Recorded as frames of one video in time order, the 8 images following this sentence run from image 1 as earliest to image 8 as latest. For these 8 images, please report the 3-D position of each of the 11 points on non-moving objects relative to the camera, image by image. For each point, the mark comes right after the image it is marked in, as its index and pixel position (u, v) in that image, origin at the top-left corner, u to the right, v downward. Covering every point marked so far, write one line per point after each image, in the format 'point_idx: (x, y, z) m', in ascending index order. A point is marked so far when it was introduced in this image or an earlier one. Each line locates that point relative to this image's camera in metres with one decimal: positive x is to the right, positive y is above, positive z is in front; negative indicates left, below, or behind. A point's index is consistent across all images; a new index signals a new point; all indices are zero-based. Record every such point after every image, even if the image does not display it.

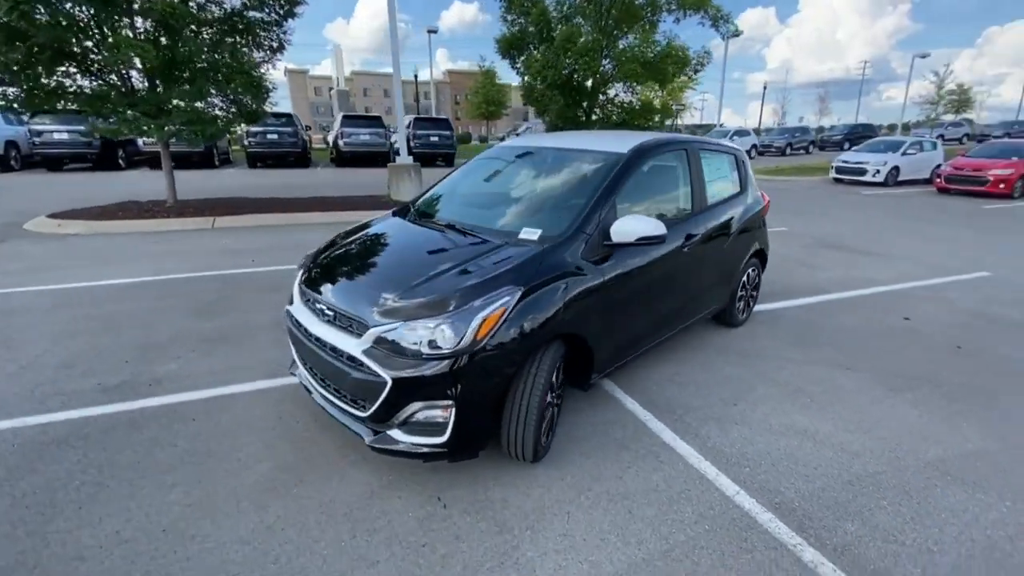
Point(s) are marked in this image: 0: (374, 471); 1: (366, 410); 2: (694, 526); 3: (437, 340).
0: (-0.7, -1.0, +2.9) m
1: (-0.7, -0.6, +2.7) m
2: (+0.9, -1.1, +2.6) m
3: (-0.3, -0.3, +2.5) m
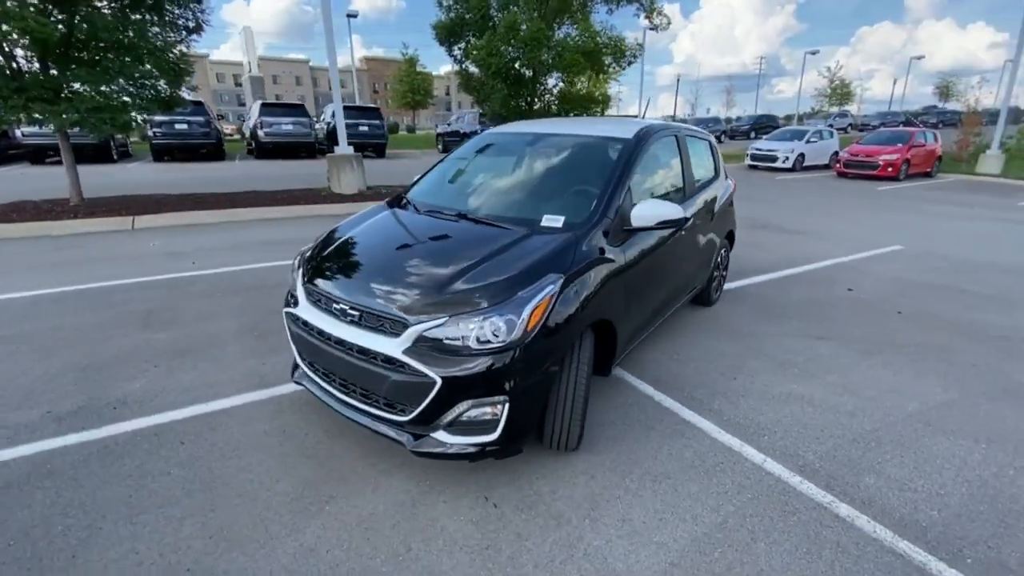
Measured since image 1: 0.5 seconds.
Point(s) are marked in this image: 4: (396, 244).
0: (-0.5, -0.9, +2.8) m
1: (-0.5, -0.6, +2.6) m
2: (+1.1, -1.0, +2.7) m
3: (-0.1, -0.2, +2.4) m
4: (-0.6, +0.2, +3.0) m
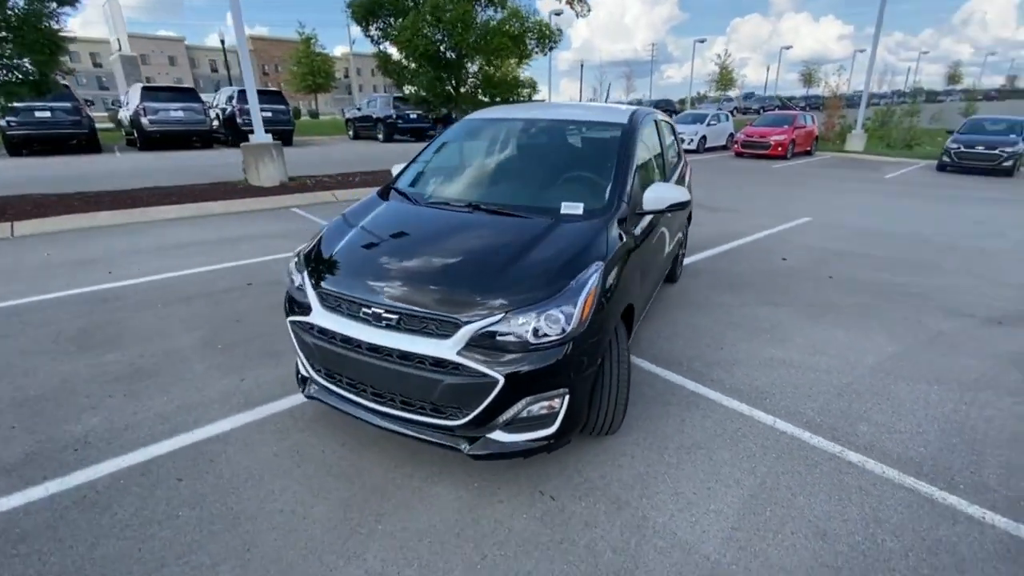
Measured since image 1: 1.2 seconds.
0: (-0.3, -0.9, +2.7) m
1: (-0.2, -0.6, +2.4) m
2: (+1.3, -0.9, +2.9) m
3: (+0.2, -0.2, +2.4) m
4: (-0.5, +0.2, +2.9) m
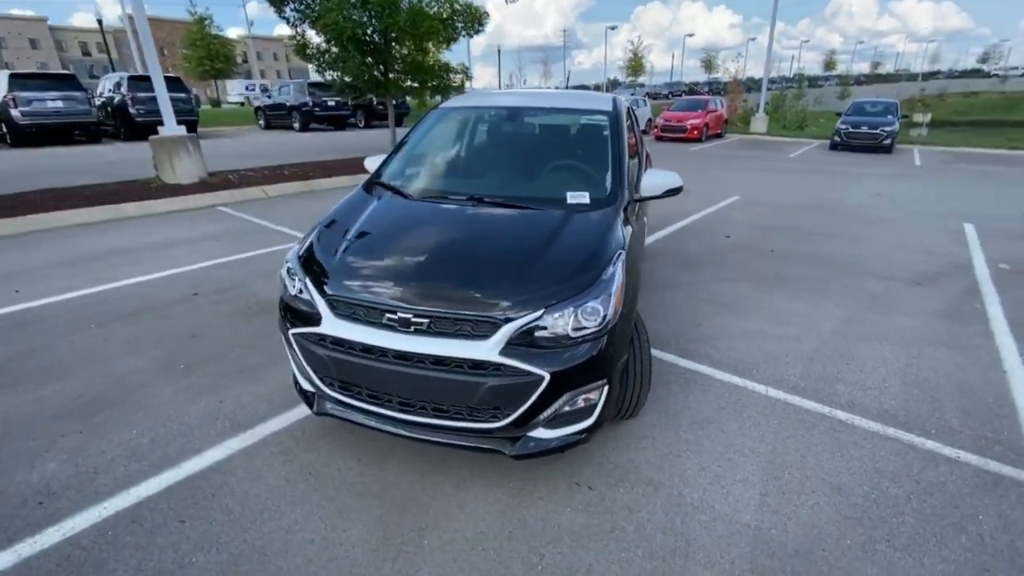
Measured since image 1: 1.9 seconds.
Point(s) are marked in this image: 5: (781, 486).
0: (-0.1, -0.9, +2.6) m
1: (0.0, -0.6, +2.4) m
2: (+1.4, -0.8, +3.1) m
3: (+0.3, -0.2, +2.3) m
4: (-0.4, +0.2, +2.7) m
5: (+1.3, -0.9, +2.7) m
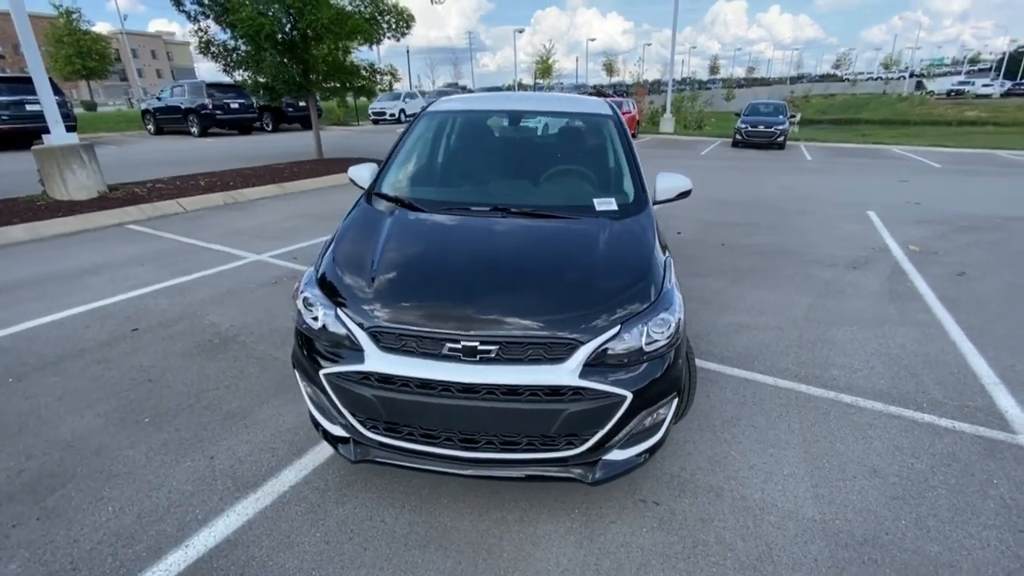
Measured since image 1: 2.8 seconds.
0: (+0.2, -1.0, +2.4) m
1: (+0.3, -0.6, +2.2) m
2: (+1.6, -0.7, +3.2) m
3: (+0.6, -0.2, +2.2) m
4: (-0.2, +0.1, +2.5) m
5: (+1.5, -0.9, +2.7) m
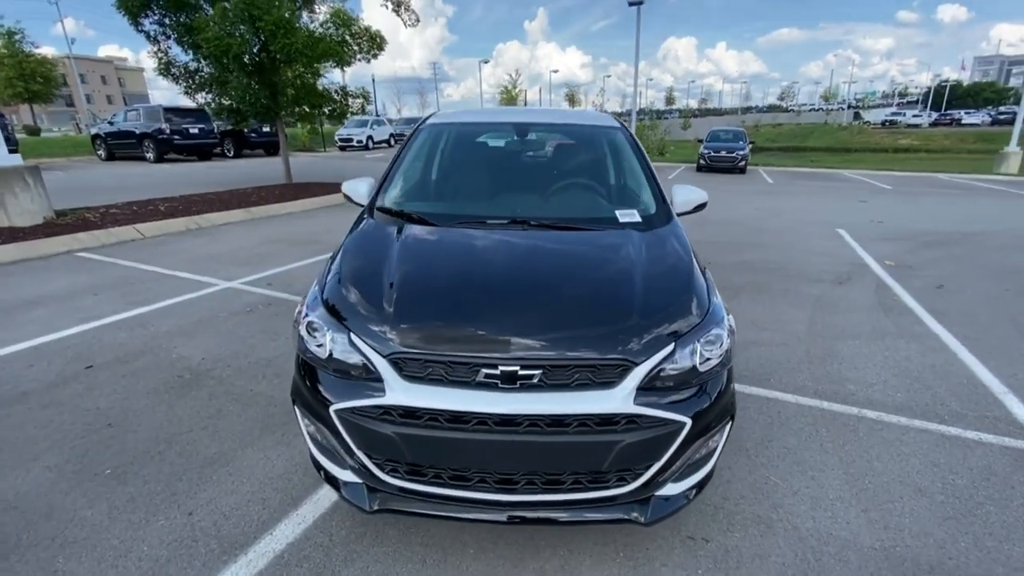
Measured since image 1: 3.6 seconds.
0: (+0.3, -1.0, +2.1) m
1: (+0.4, -0.7, +1.9) m
2: (+1.7, -0.8, +3.0) m
3: (+0.7, -0.2, +2.0) m
4: (-0.1, +0.1, +2.2) m
5: (+1.6, -1.0, +2.5) m
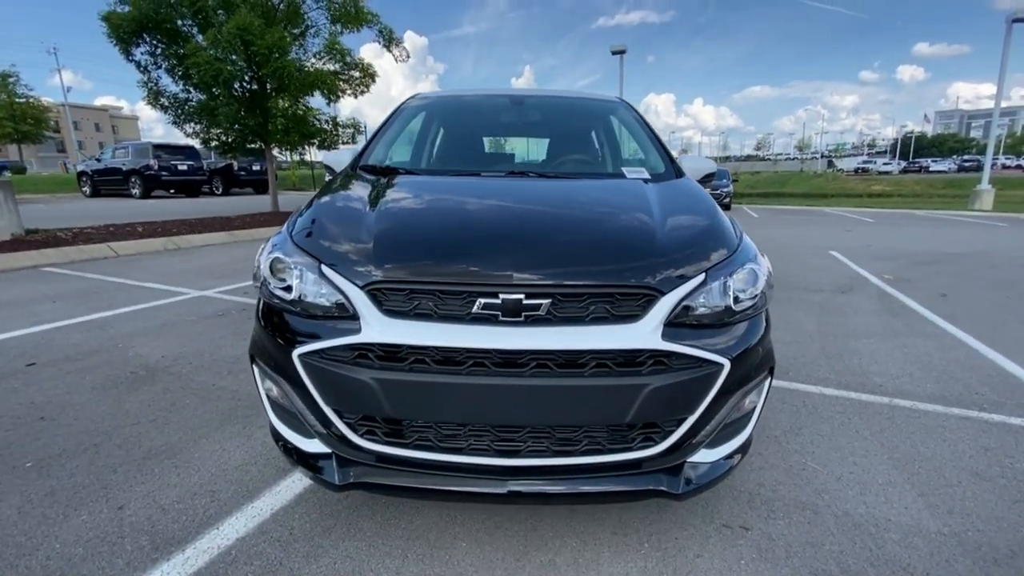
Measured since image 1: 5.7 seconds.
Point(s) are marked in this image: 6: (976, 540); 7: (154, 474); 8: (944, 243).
0: (+0.3, -0.8, +1.7) m
1: (+0.4, -0.4, +1.6) m
2: (+1.6, -0.6, +2.7) m
3: (+0.7, 0.0, +1.7) m
4: (-0.1, +0.3, +1.9) m
5: (+1.6, -0.8, +2.2) m
6: (+1.6, -0.8, +1.9) m
7: (-1.3, -0.7, +2.0) m
8: (+7.0, +0.7, +9.0) m
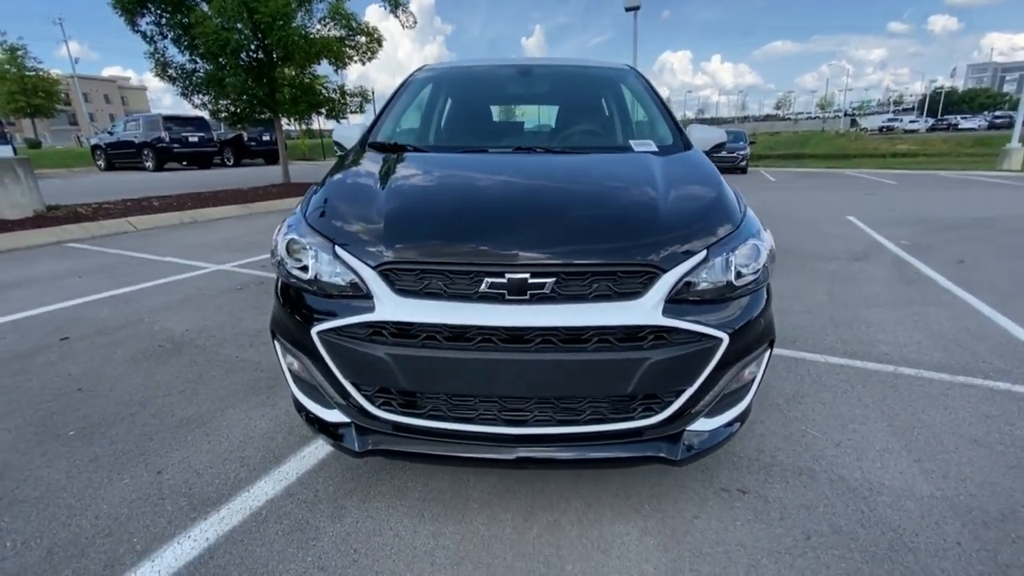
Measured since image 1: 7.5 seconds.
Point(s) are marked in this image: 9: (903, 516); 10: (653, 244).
0: (+0.4, -0.7, +1.8) m
1: (+0.4, -0.4, +1.7) m
2: (+1.7, -0.5, +2.7) m
3: (+0.7, +0.1, +1.8) m
4: (-0.1, +0.4, +2.0) m
5: (+1.7, -0.7, +2.3) m
6: (+1.6, -0.8, +1.9) m
7: (-1.2, -0.6, +2.1) m
8: (+7.2, +1.3, +8.8) m
9: (+1.3, -0.8, +1.9) m
10: (+0.4, +0.1, +1.7) m
